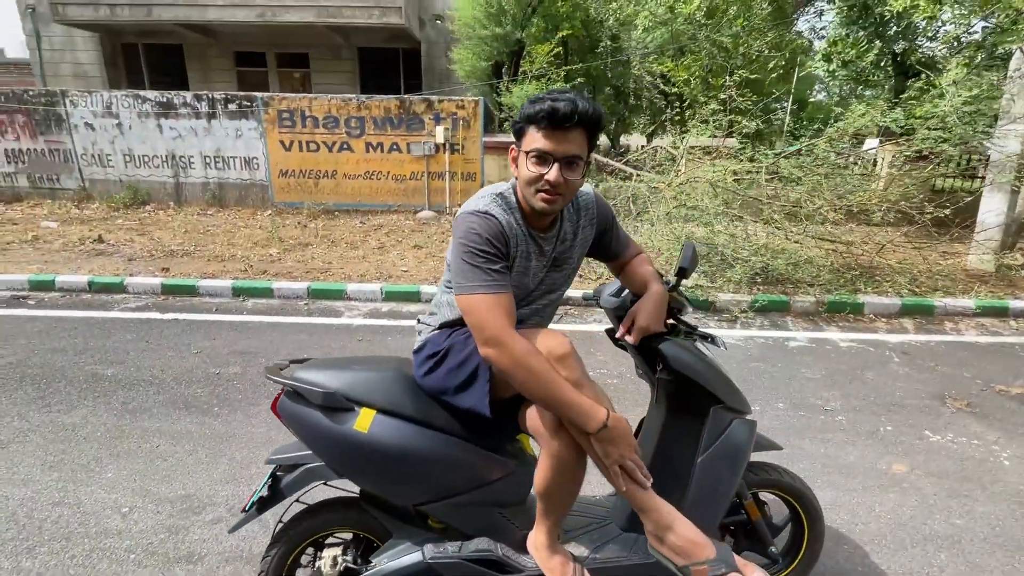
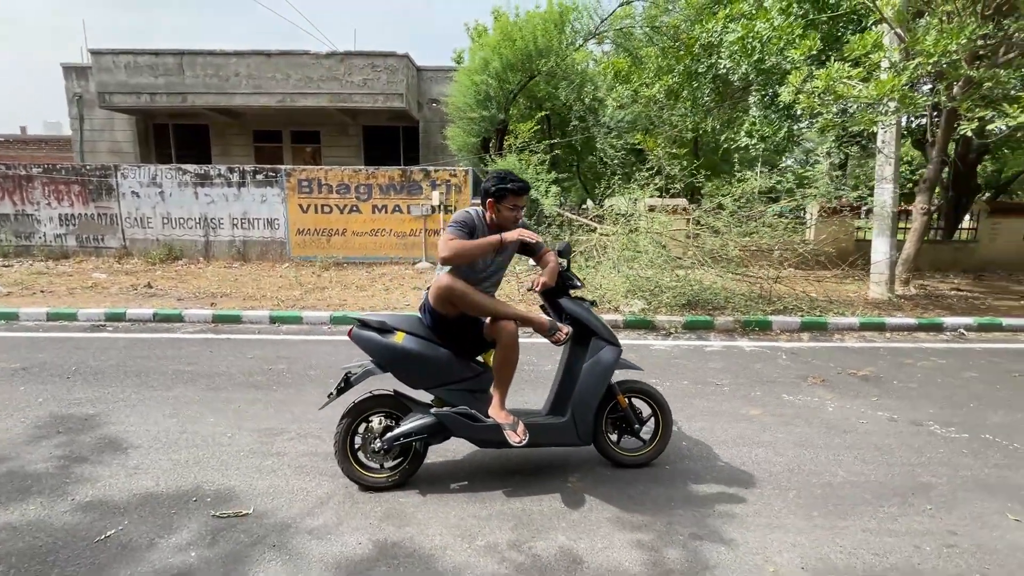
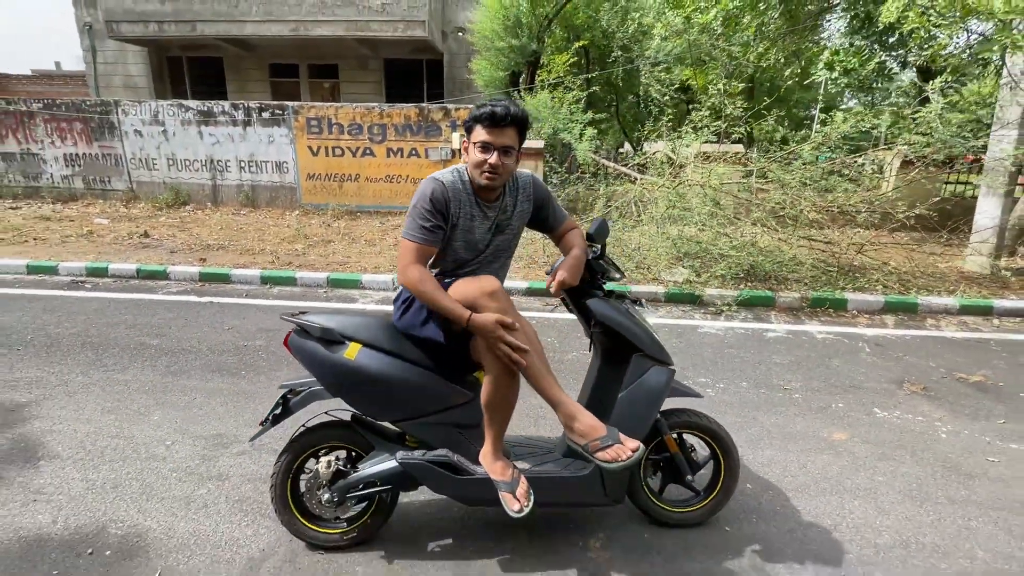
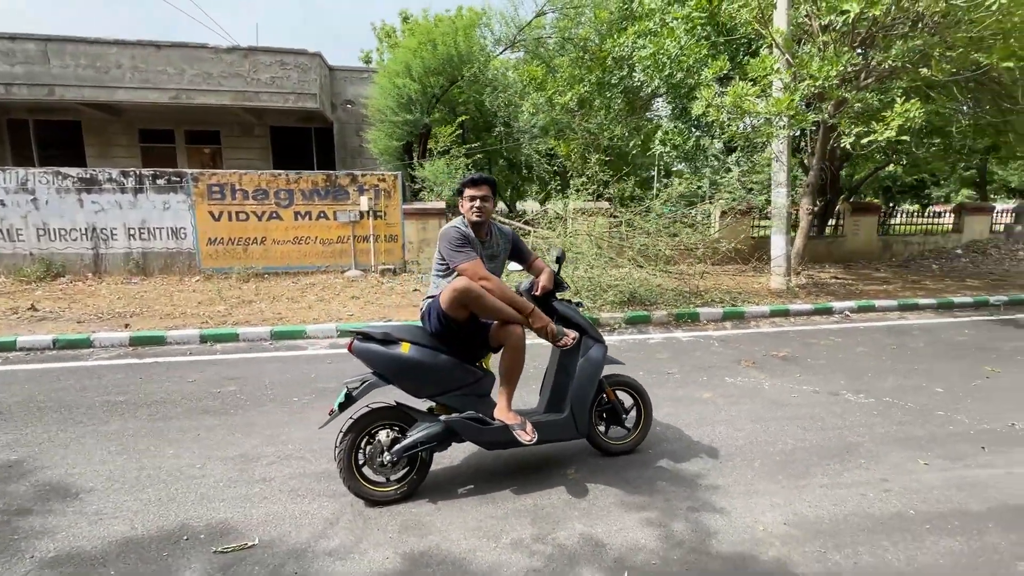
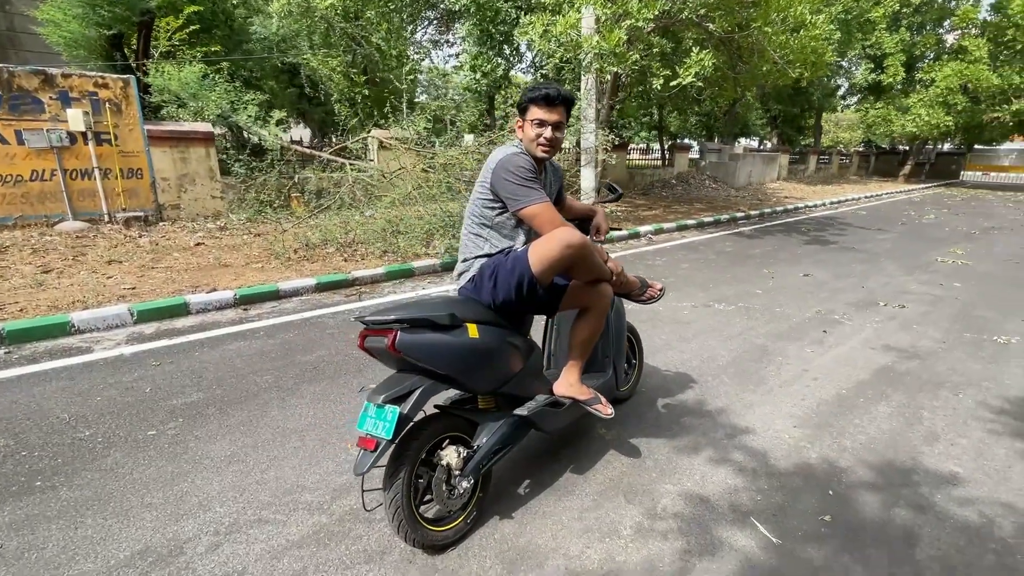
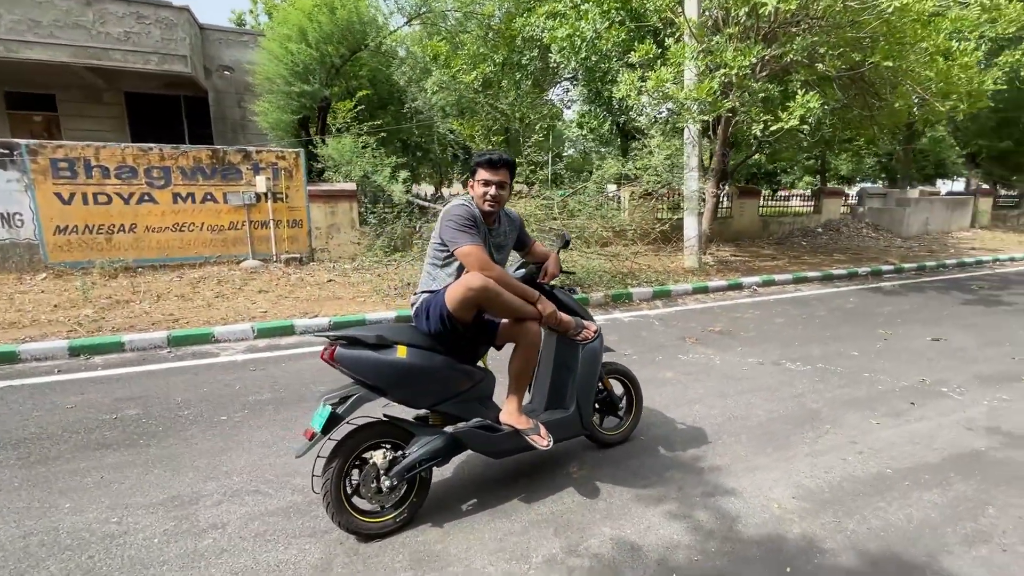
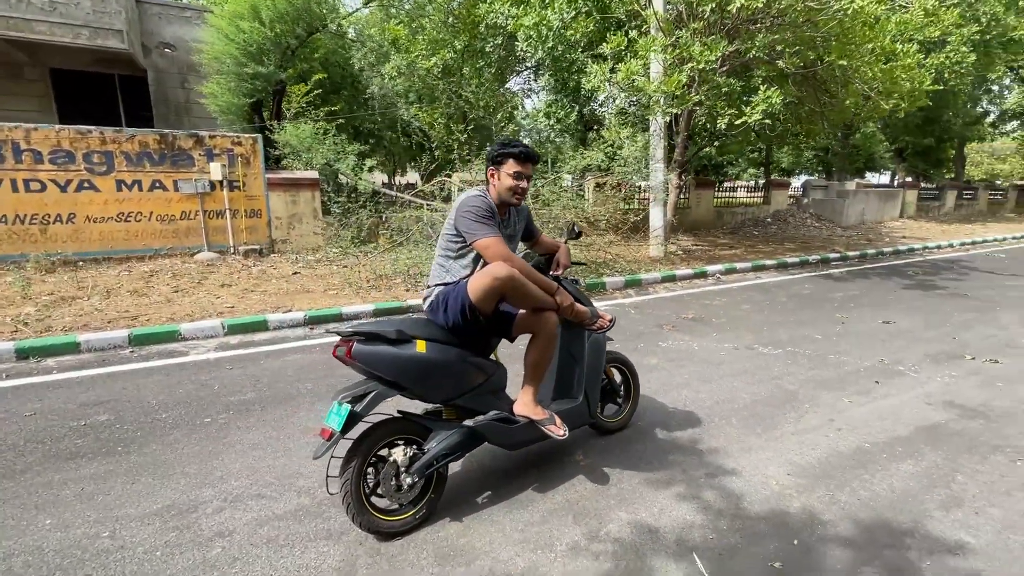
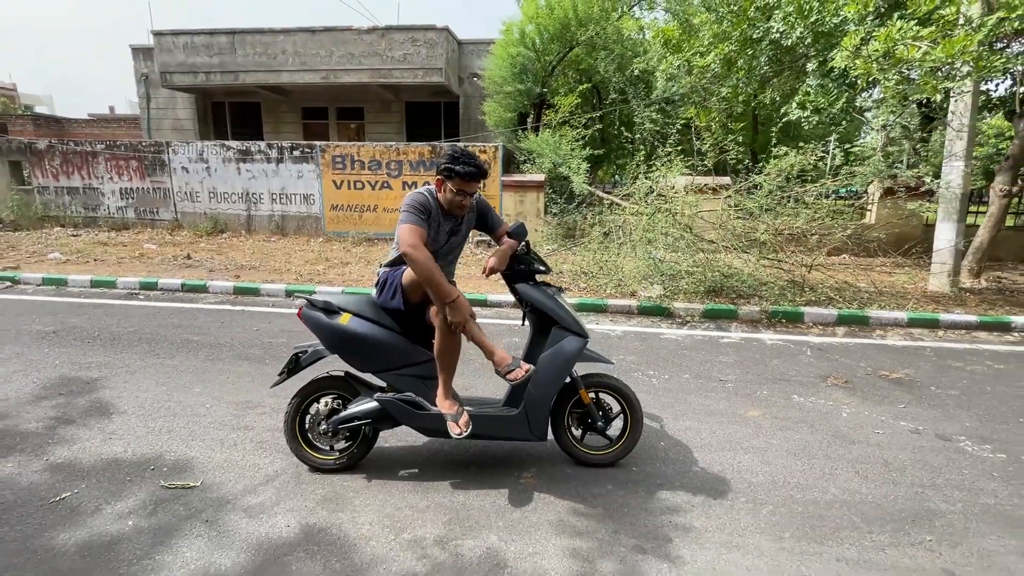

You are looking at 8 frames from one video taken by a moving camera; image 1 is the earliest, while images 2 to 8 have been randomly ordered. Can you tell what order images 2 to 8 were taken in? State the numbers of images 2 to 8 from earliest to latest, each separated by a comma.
3, 8, 2, 4, 6, 7, 5
